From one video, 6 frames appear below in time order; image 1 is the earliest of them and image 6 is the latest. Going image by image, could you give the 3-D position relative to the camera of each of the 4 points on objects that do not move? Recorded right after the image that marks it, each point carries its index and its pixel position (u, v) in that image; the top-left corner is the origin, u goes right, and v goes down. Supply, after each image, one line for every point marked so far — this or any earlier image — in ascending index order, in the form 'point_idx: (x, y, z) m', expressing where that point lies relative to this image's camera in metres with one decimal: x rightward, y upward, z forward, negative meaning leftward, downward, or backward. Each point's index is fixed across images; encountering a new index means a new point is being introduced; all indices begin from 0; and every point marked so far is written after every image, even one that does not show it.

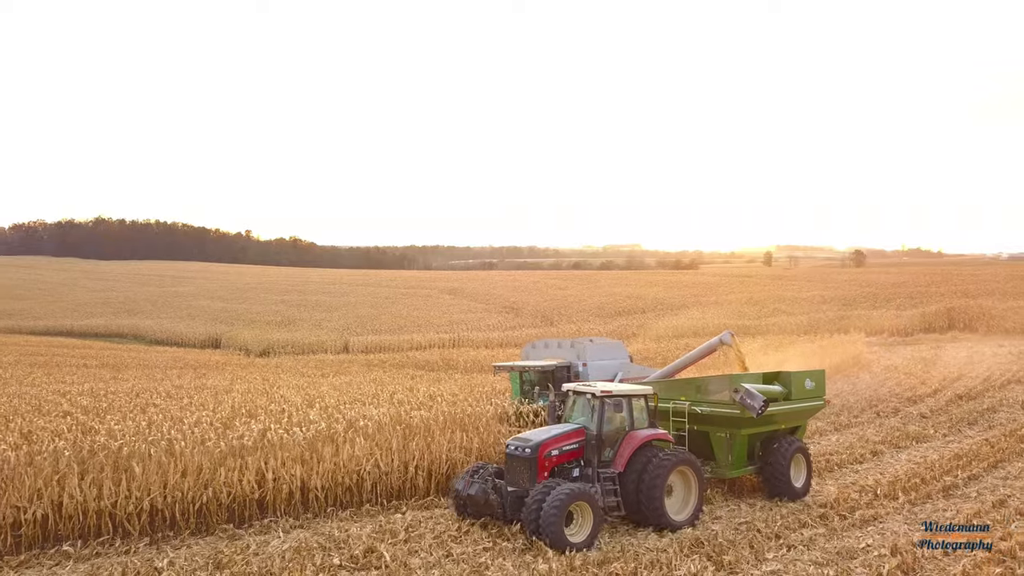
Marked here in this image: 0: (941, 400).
0: (+9.8, -2.5, +16.5) m
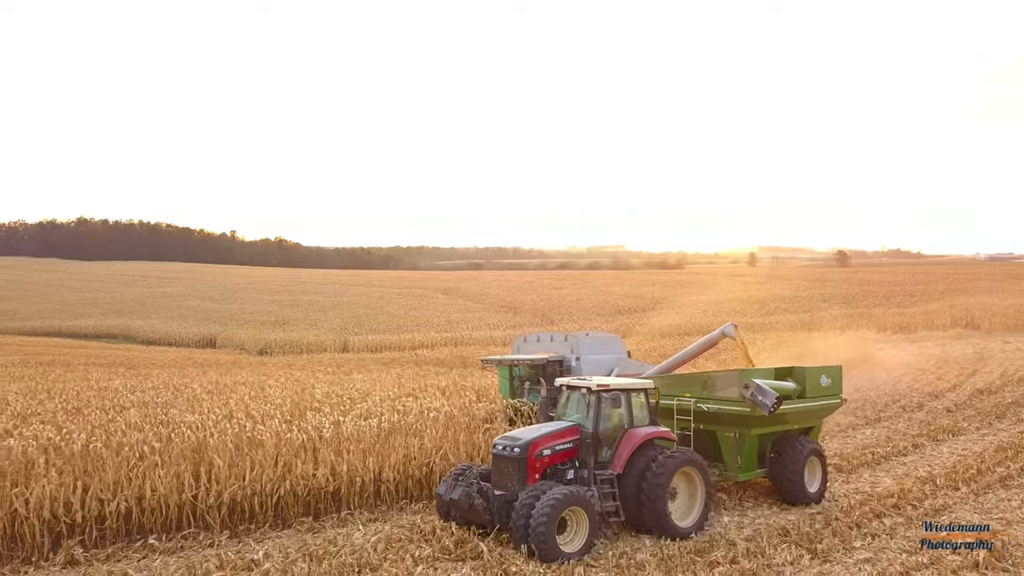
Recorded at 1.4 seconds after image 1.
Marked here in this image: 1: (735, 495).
0: (+9.6, -2.3, +15.8) m
1: (+2.9, -2.5, +9.0) m
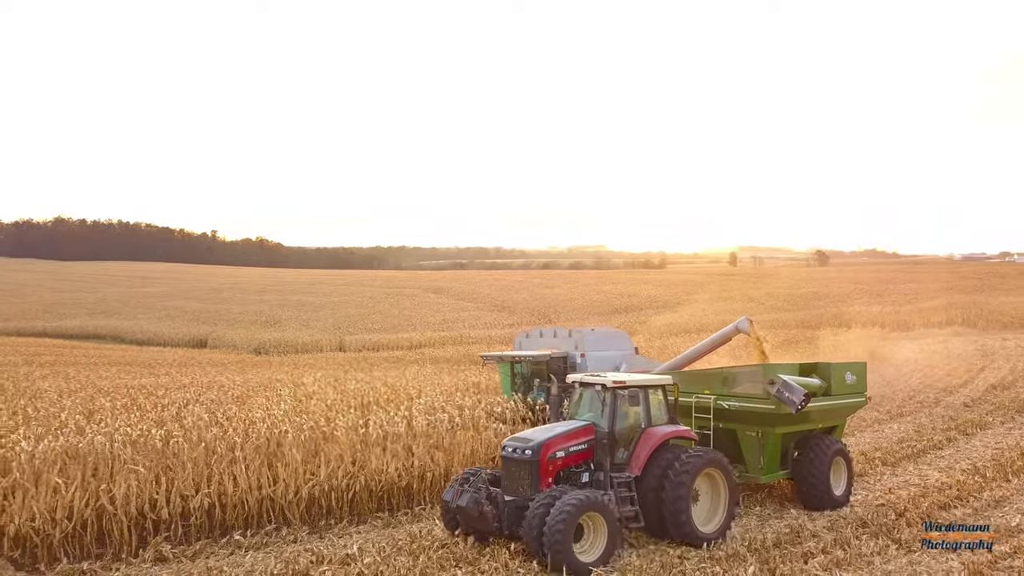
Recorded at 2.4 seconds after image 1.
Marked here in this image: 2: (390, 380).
0: (+9.6, -2.2, +15.4) m
1: (+3.0, -2.4, +8.6) m
2: (-2.3, -1.8, +14.3) m
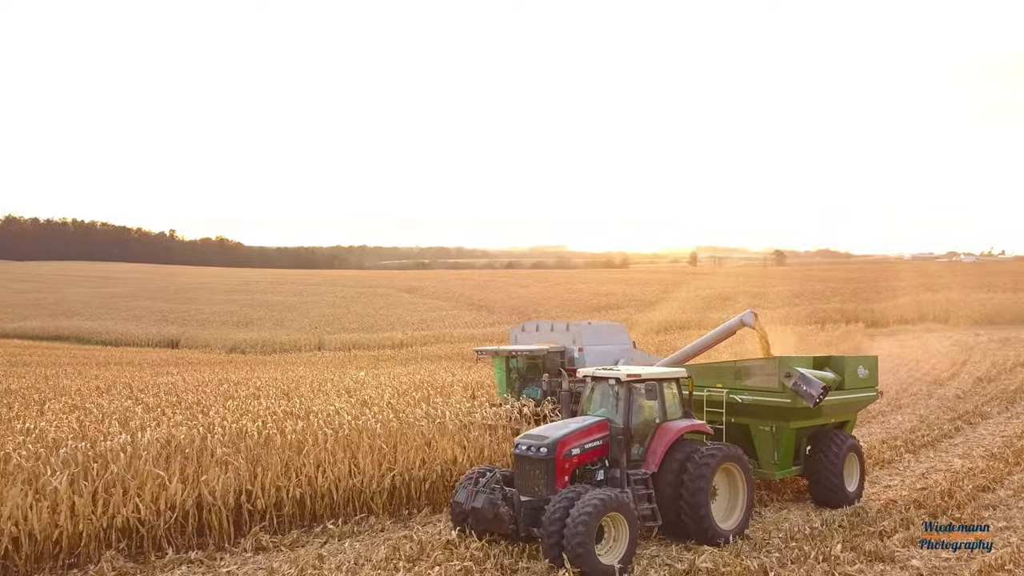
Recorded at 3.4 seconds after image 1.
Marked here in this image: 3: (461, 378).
0: (+9.5, -2.1, +15.4) m
1: (+3.1, -2.3, +8.4) m
2: (-2.5, -1.7, +13.9) m
3: (-0.9, -1.7, +13.5) m
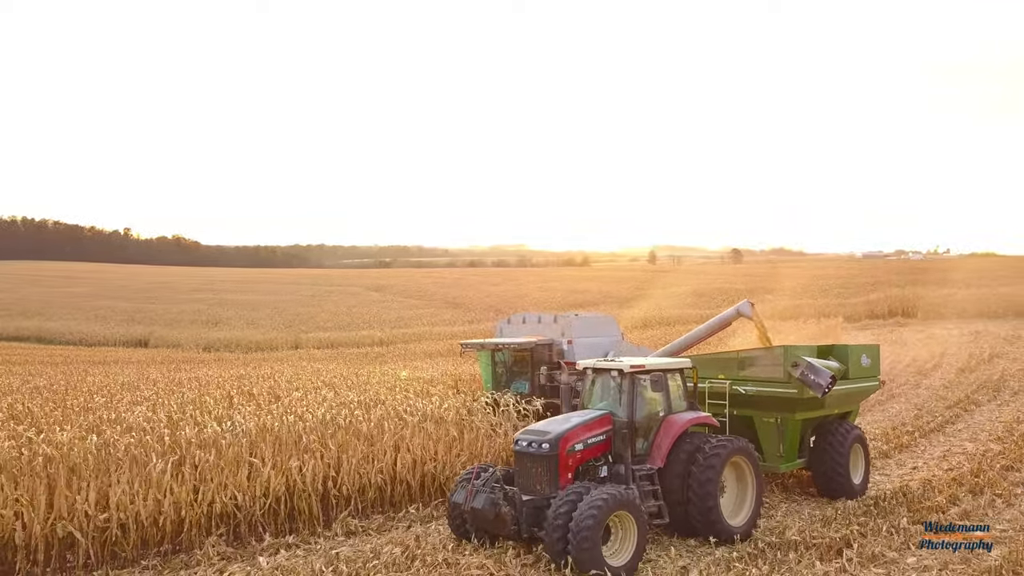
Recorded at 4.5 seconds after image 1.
0: (+9.1, -1.9, +15.4) m
1: (+3.0, -2.2, +8.1) m
2: (-2.7, -1.6, +13.4) m
3: (-1.1, -1.6, +13.1) m
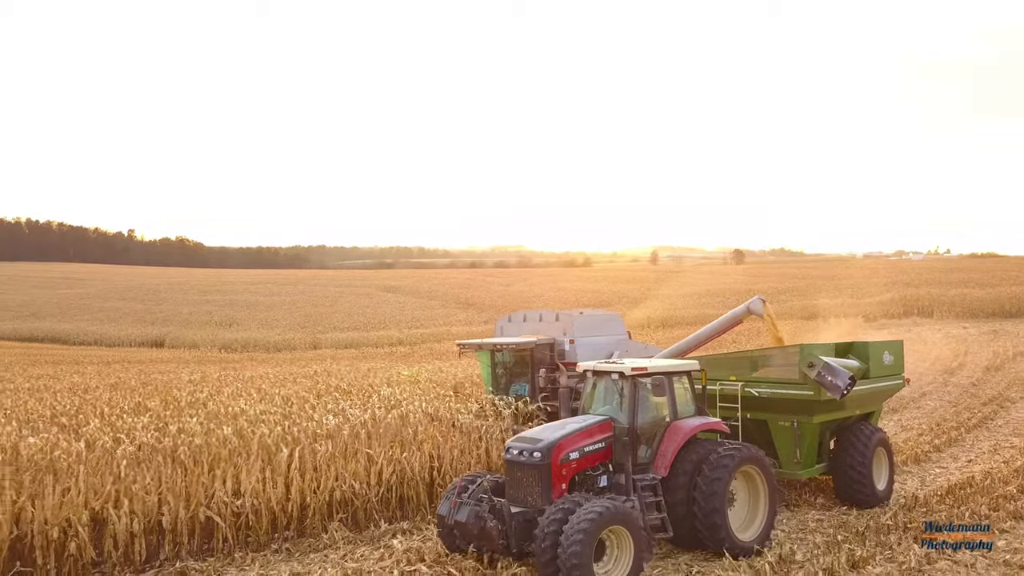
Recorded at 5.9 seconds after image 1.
0: (+9.2, -1.8, +14.7) m
1: (+3.0, -2.2, +7.5) m
2: (-2.7, -1.6, +13.0) m
3: (-1.1, -1.5, +12.6) m
